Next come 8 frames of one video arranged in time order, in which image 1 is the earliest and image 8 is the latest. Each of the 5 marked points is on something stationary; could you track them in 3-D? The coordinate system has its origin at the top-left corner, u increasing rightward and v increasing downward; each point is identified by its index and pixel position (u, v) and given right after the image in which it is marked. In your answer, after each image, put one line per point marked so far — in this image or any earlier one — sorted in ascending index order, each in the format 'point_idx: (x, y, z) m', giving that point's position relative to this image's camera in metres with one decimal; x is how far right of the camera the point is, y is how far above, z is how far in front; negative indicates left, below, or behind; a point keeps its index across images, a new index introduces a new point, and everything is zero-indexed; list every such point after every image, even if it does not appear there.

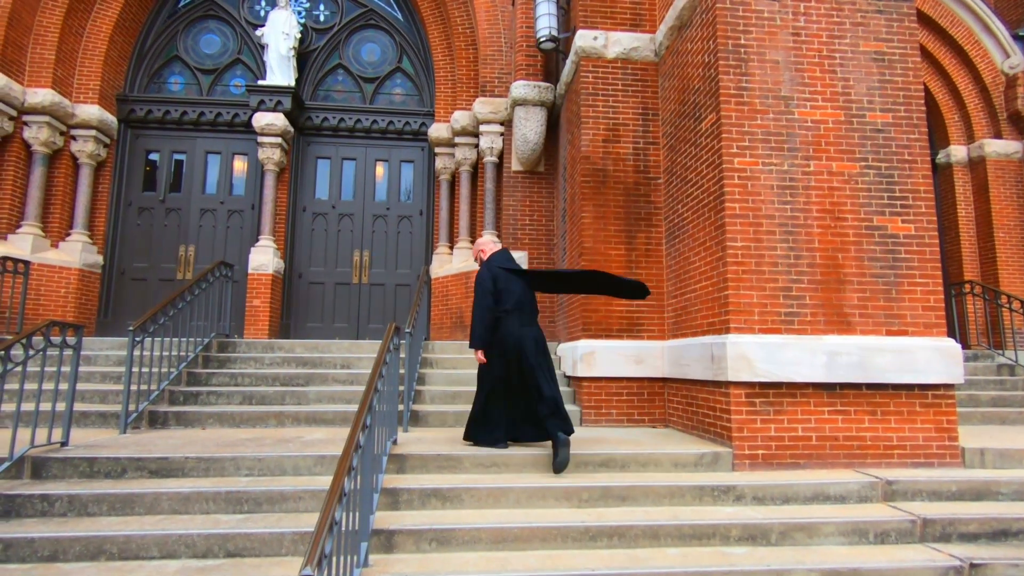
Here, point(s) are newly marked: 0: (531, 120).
0: (+0.2, +2.2, +7.7) m
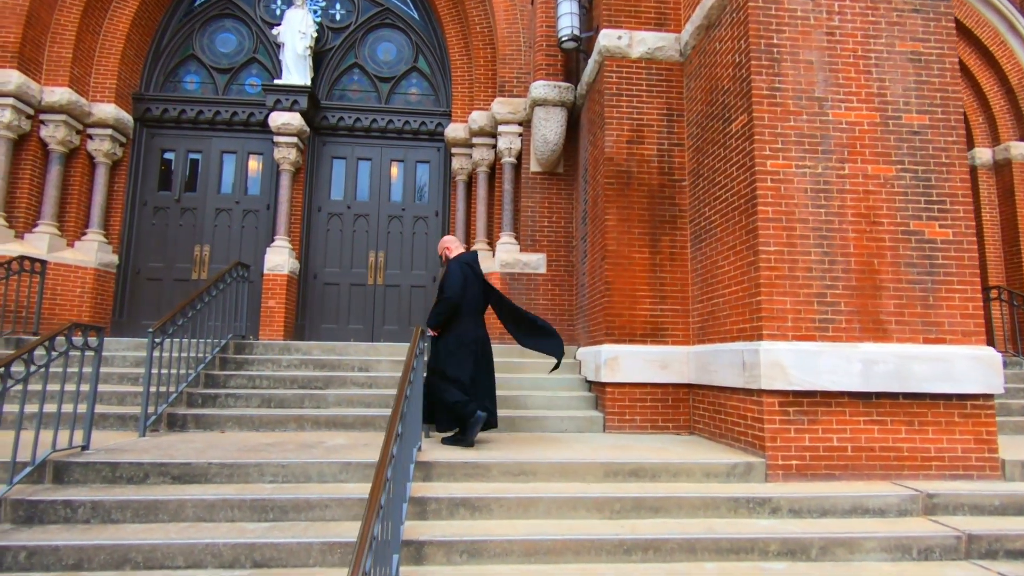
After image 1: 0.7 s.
0: (+0.5, +2.2, +7.6) m
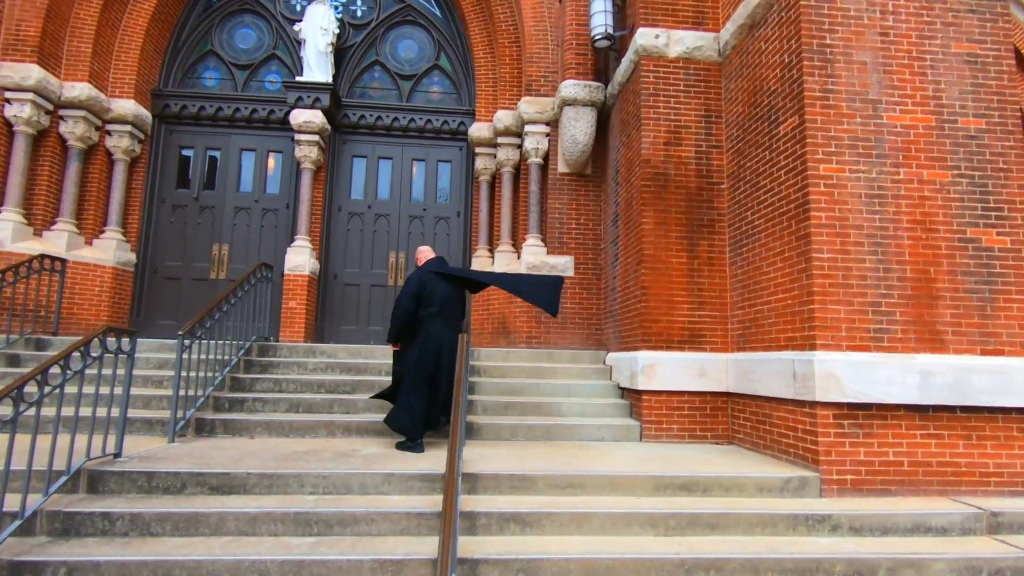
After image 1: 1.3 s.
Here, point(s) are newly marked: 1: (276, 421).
0: (+0.9, +2.1, +7.4) m
1: (-2.2, -1.2, +5.5) m
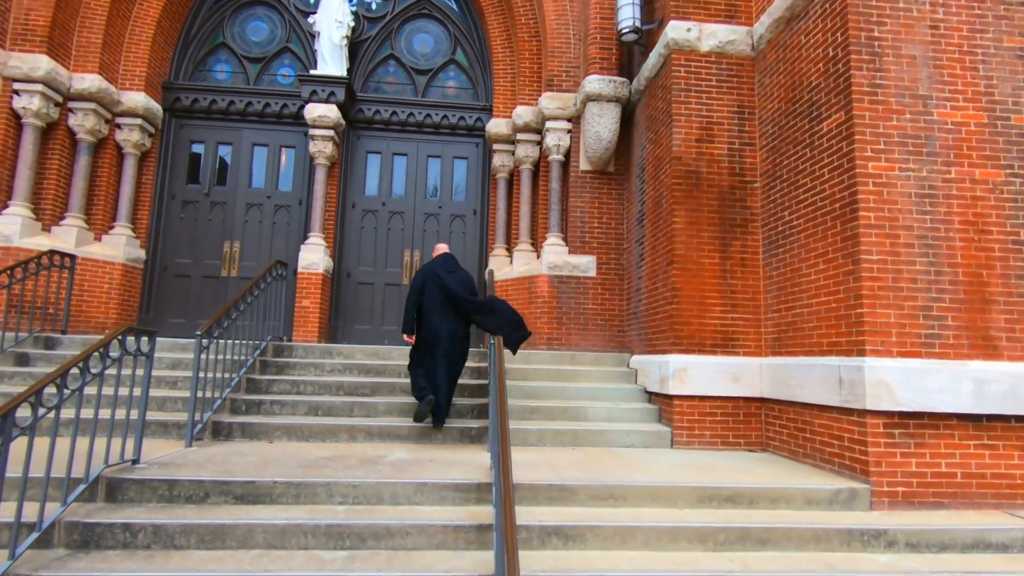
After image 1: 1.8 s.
0: (+1.2, +2.1, +7.2) m
1: (-2.0, -1.2, +5.3) m
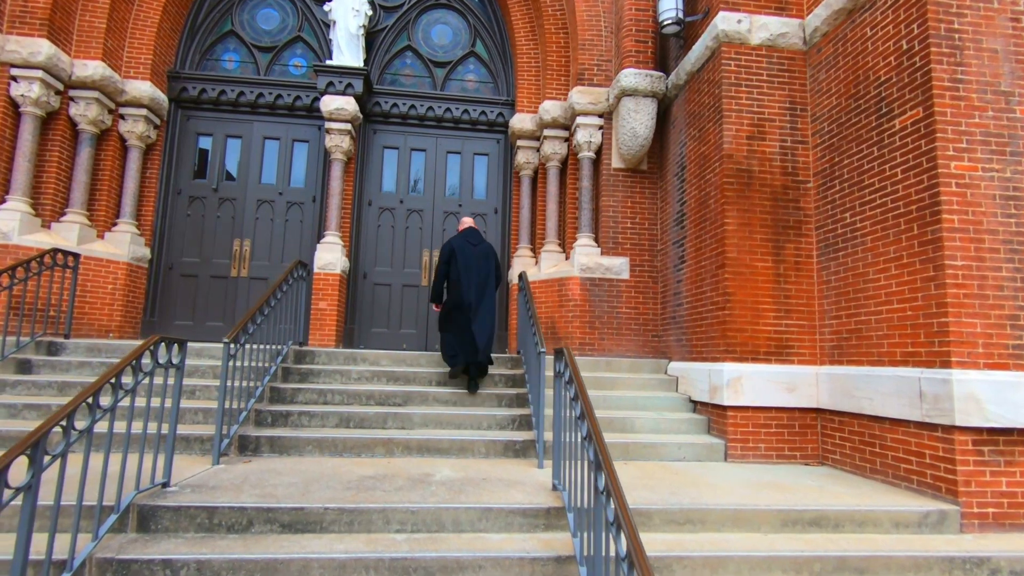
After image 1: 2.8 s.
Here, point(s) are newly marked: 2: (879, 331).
0: (+1.5, +2.1, +6.9) m
1: (-1.6, -1.3, +5.0) m
2: (+3.0, -0.3, +4.8) m
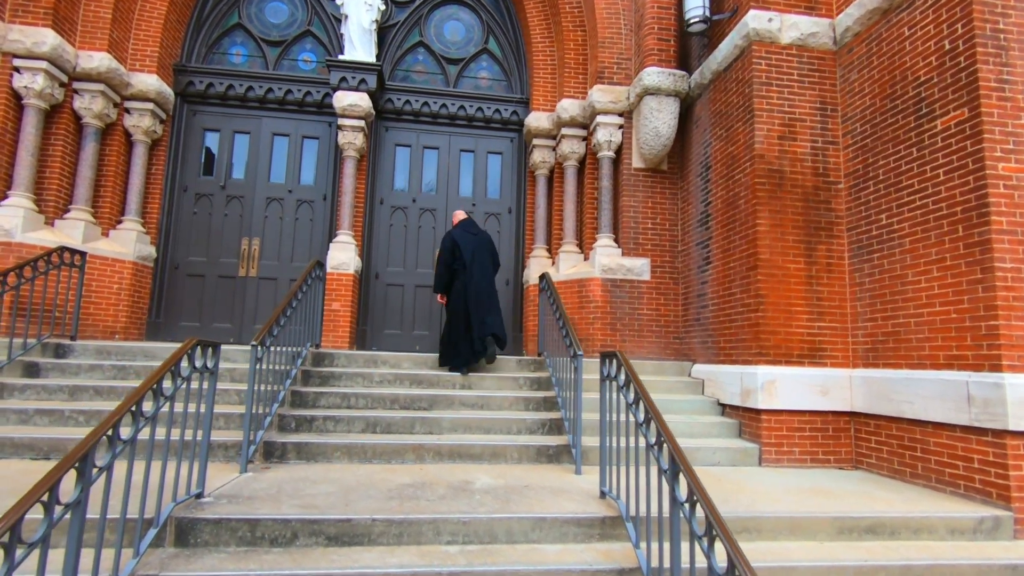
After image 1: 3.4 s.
0: (+1.8, +2.1, +6.8) m
1: (-1.3, -1.3, +4.8) m
2: (+3.3, -0.4, +4.7) m
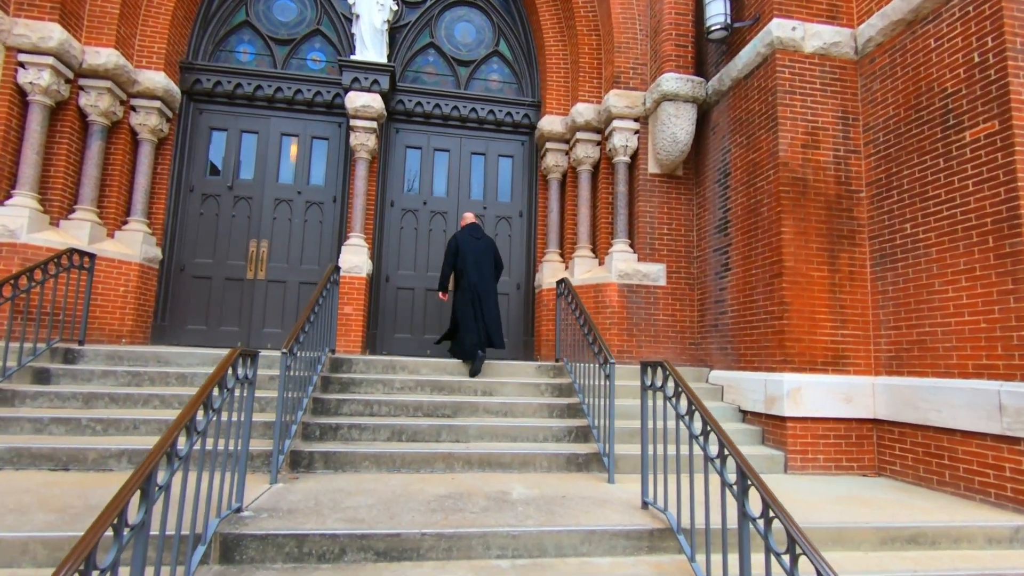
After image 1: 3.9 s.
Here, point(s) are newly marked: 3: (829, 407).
0: (+2.0, +2.0, +6.8) m
1: (-1.0, -1.3, +4.7) m
2: (+3.5, -0.4, +4.8) m
3: (+2.9, -1.1, +5.3) m
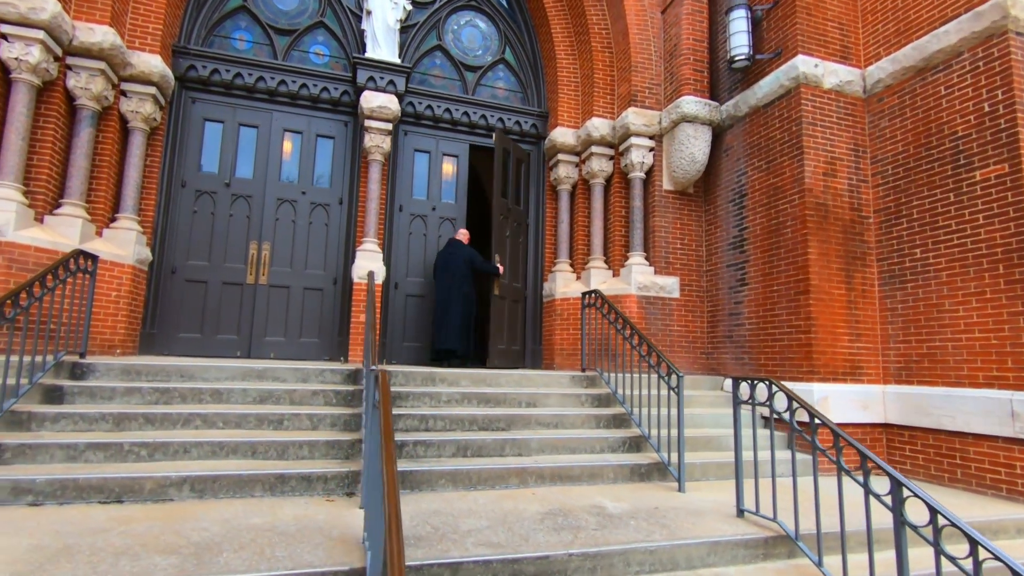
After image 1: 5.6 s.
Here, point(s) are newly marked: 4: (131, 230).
0: (+2.3, +1.8, +7.2) m
1: (-0.4, -1.4, +4.6) m
2: (+4.1, -0.6, +5.4) m
3: (+3.4, -1.2, +5.8) m
4: (-4.1, +0.6, +6.4) m
